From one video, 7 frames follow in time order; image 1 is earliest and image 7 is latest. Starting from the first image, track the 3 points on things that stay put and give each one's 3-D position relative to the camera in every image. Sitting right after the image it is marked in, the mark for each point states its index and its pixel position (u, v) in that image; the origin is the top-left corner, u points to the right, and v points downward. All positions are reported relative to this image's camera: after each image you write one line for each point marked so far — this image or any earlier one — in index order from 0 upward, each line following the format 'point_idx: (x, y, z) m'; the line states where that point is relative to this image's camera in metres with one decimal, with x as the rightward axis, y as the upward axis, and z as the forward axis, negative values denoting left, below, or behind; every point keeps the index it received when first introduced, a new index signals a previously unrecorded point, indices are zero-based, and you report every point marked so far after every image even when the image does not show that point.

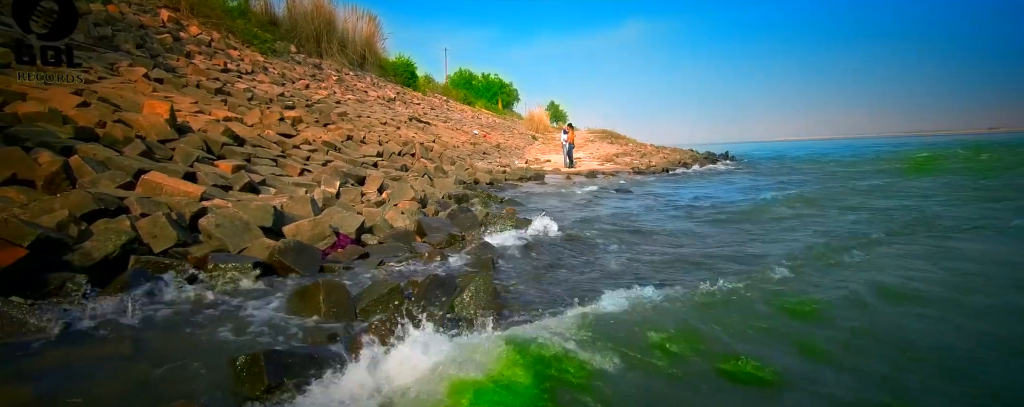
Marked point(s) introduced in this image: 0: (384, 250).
0: (-1.3, -0.5, +4.9) m
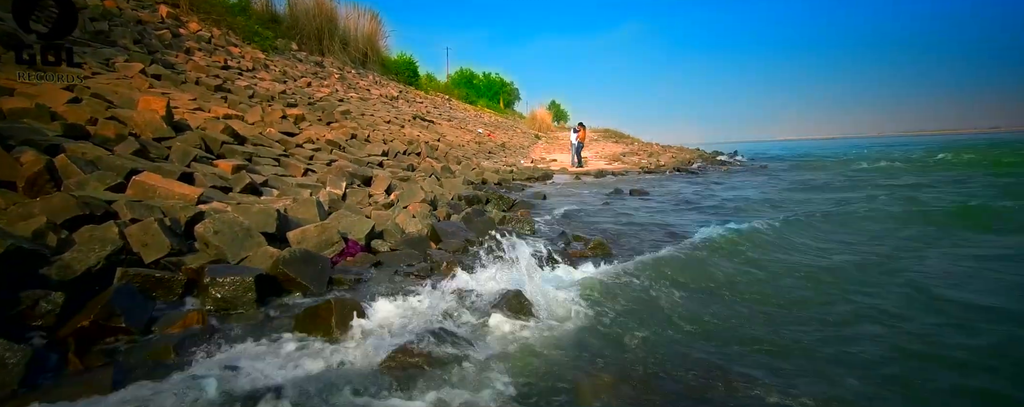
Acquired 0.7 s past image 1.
0: (-1.1, -0.5, +4.5) m
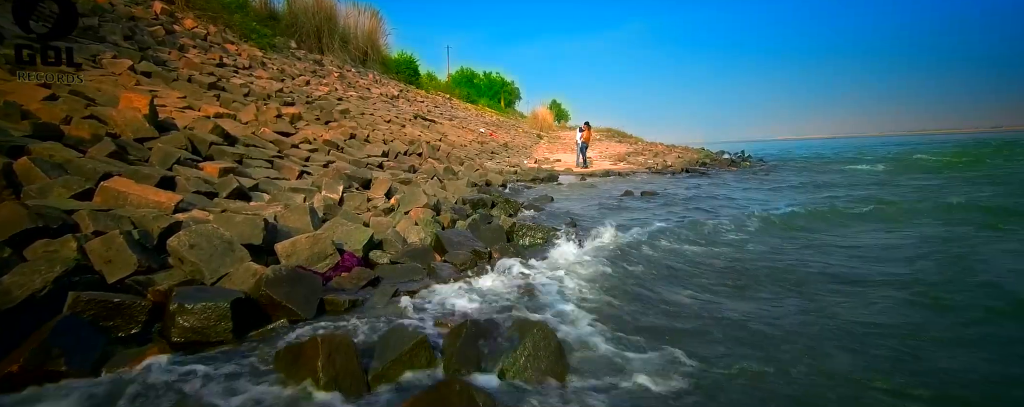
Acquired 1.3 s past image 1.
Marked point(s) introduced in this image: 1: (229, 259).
0: (-1.0, -0.6, +4.0) m
1: (-2.1, -0.4, +3.4) m
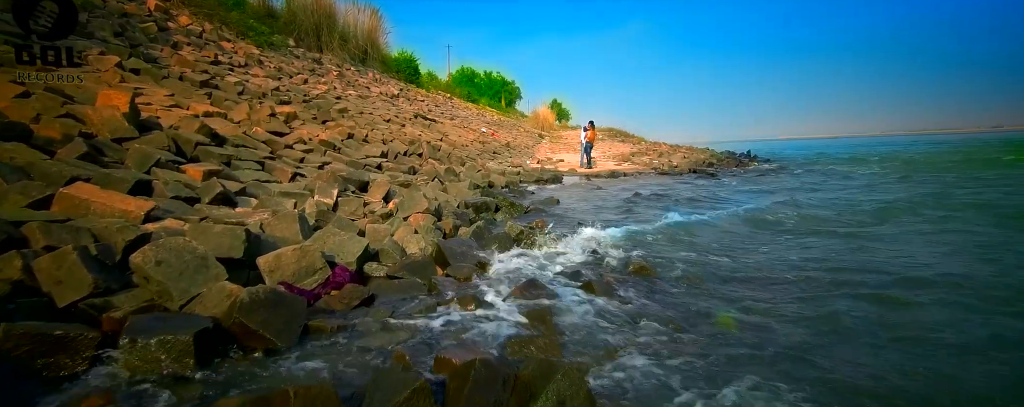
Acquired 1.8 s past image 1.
0: (-0.9, -0.7, +3.6) m
1: (-2.0, -0.5, +3.0) m
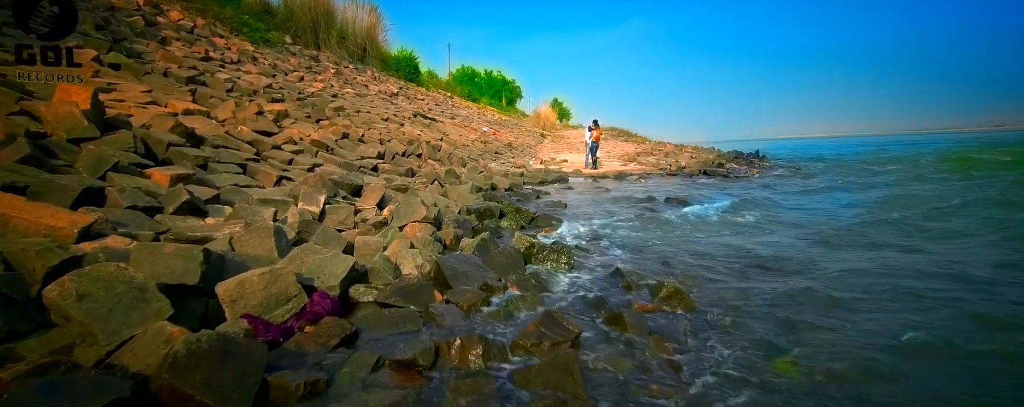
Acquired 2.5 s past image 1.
0: (-0.8, -0.8, +3.0) m
1: (-1.9, -0.6, +2.4) m
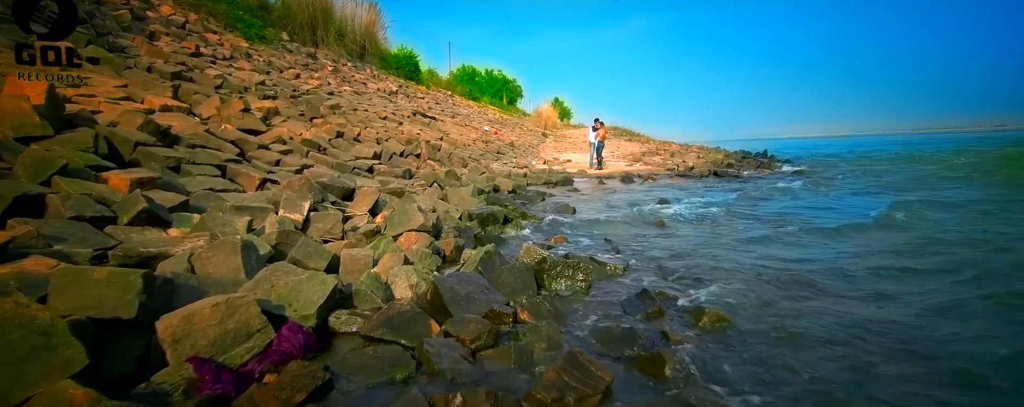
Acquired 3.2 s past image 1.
0: (-0.7, -0.8, +2.4) m
1: (-1.8, -0.6, +1.8) m
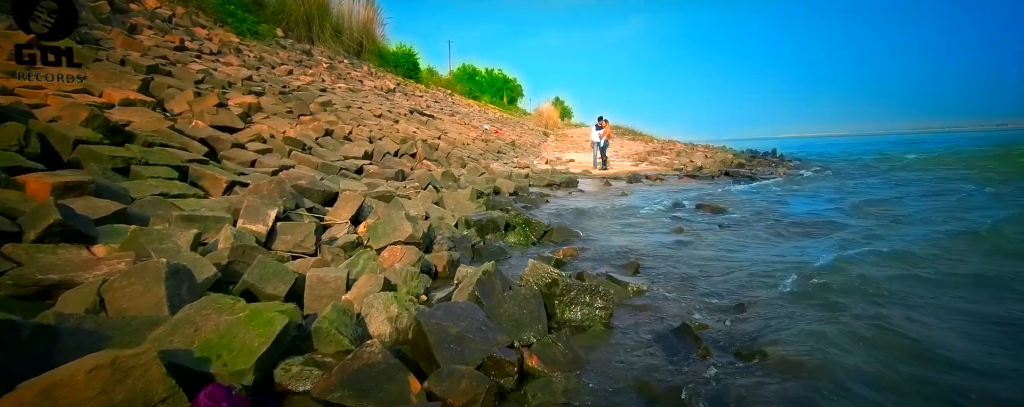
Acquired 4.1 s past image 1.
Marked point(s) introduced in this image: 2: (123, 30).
0: (-0.7, -0.9, +1.7) m
1: (-1.8, -0.7, +1.1) m
2: (-9.8, +4.4, +11.7) m
